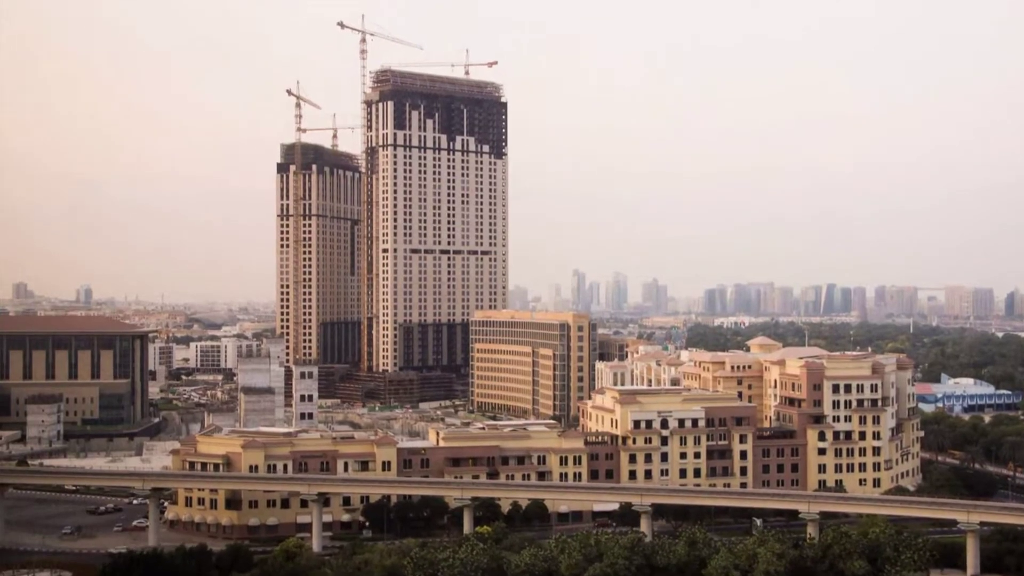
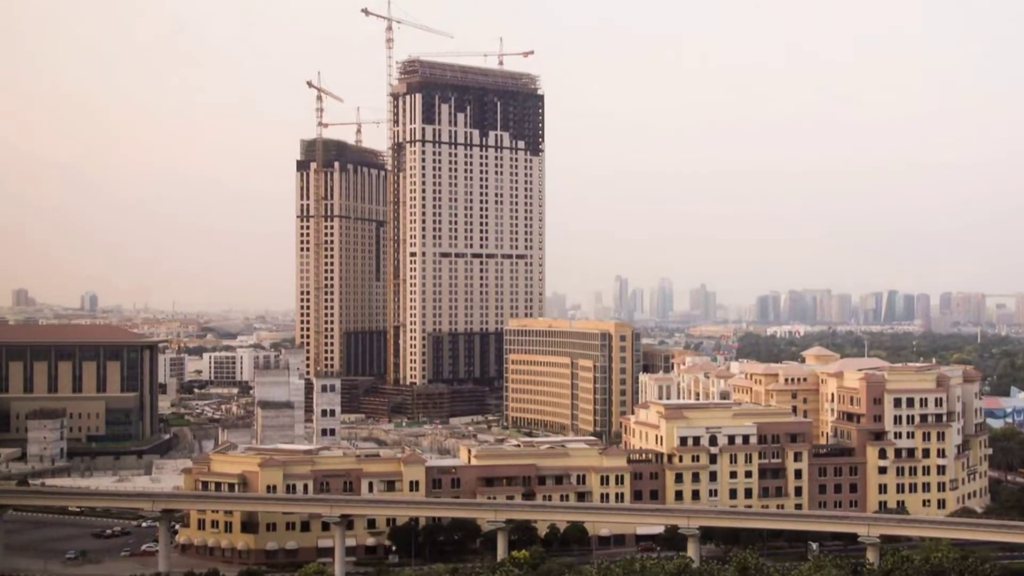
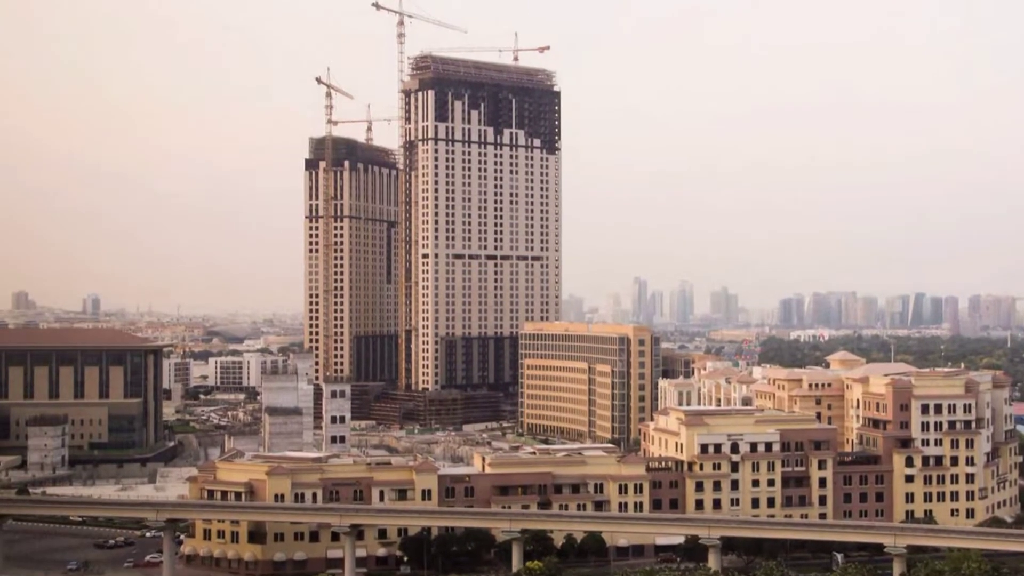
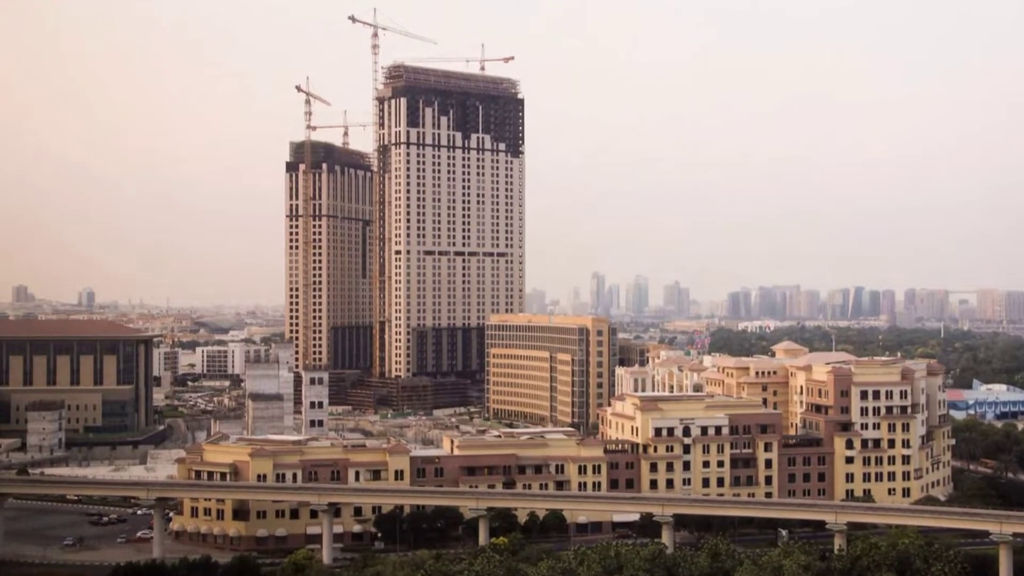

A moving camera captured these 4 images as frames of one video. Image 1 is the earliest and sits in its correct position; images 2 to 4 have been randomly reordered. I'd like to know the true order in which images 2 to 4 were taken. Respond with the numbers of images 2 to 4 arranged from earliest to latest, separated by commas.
4, 2, 3
